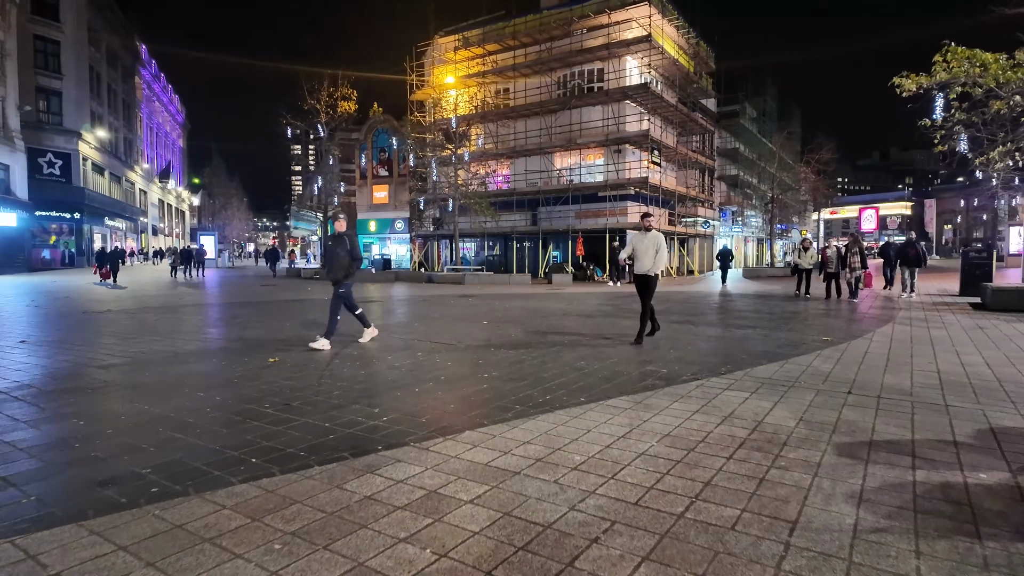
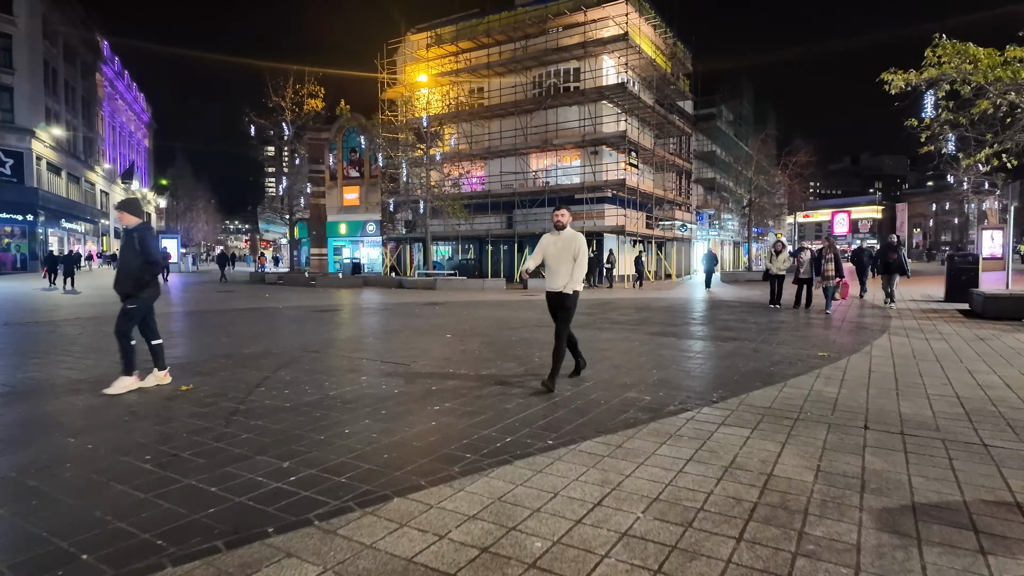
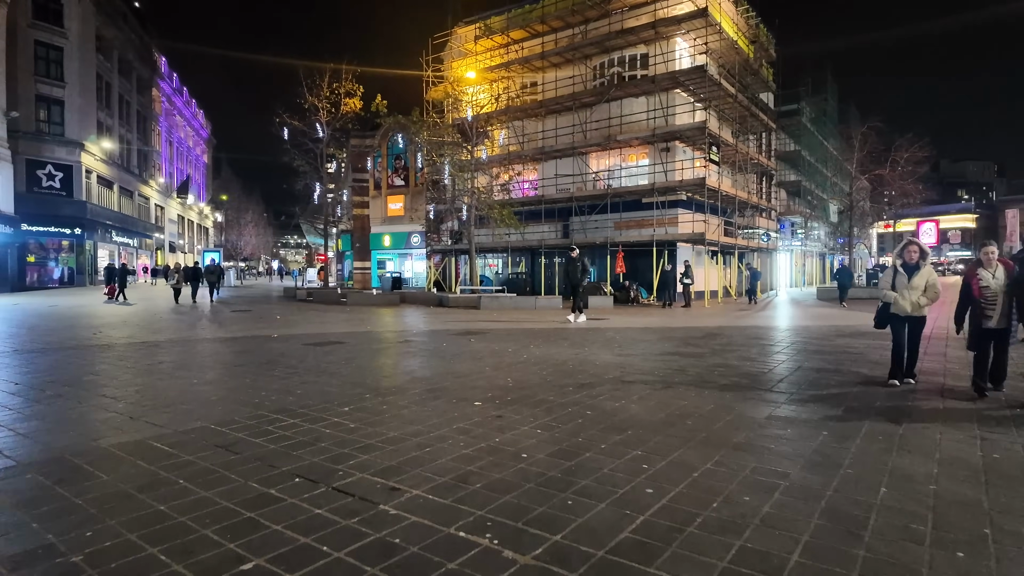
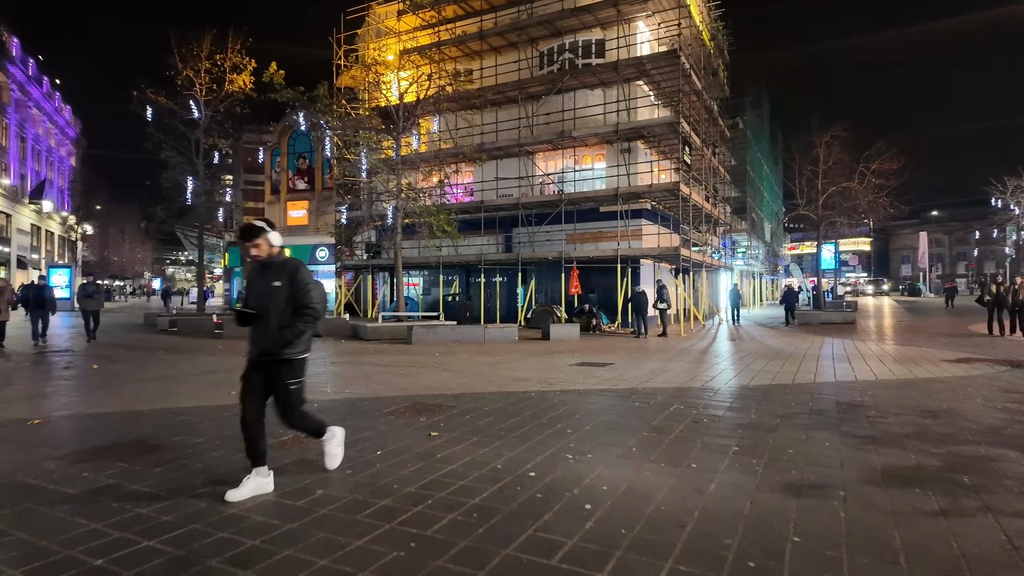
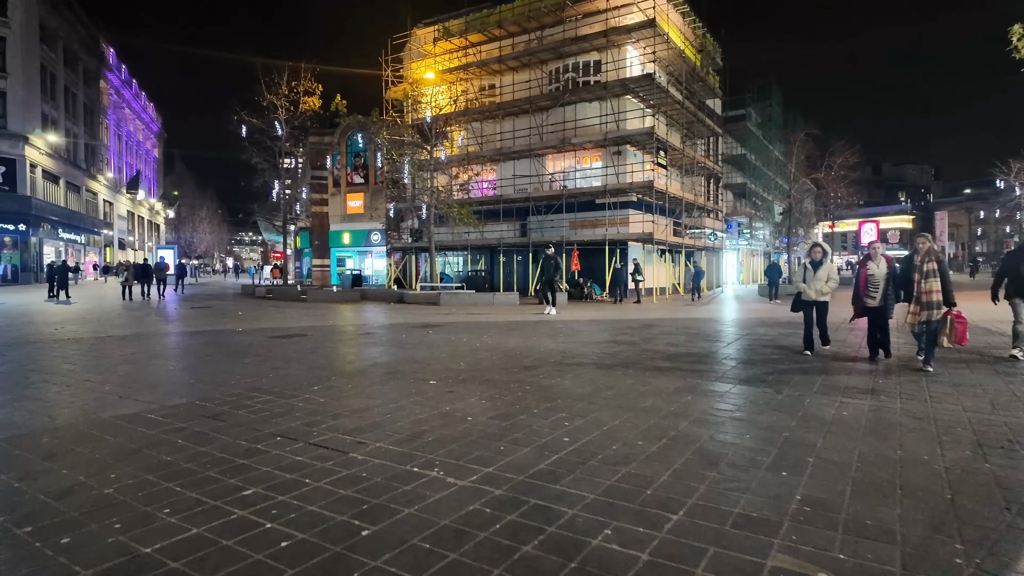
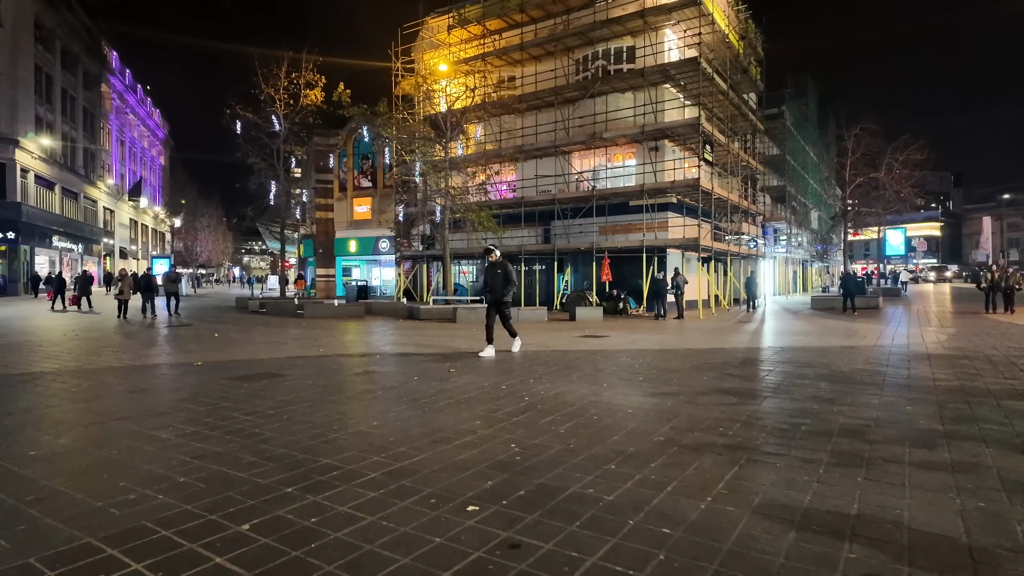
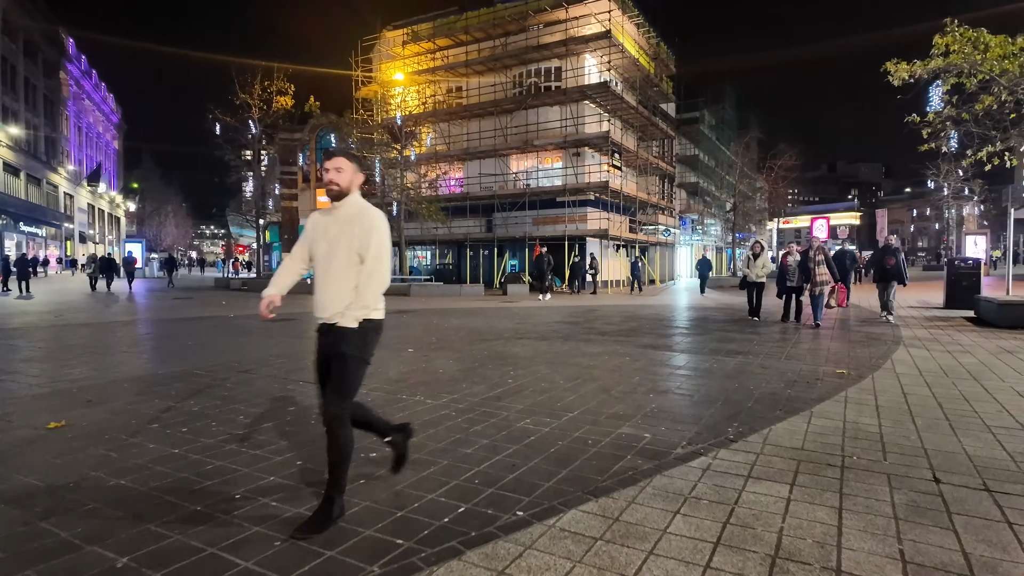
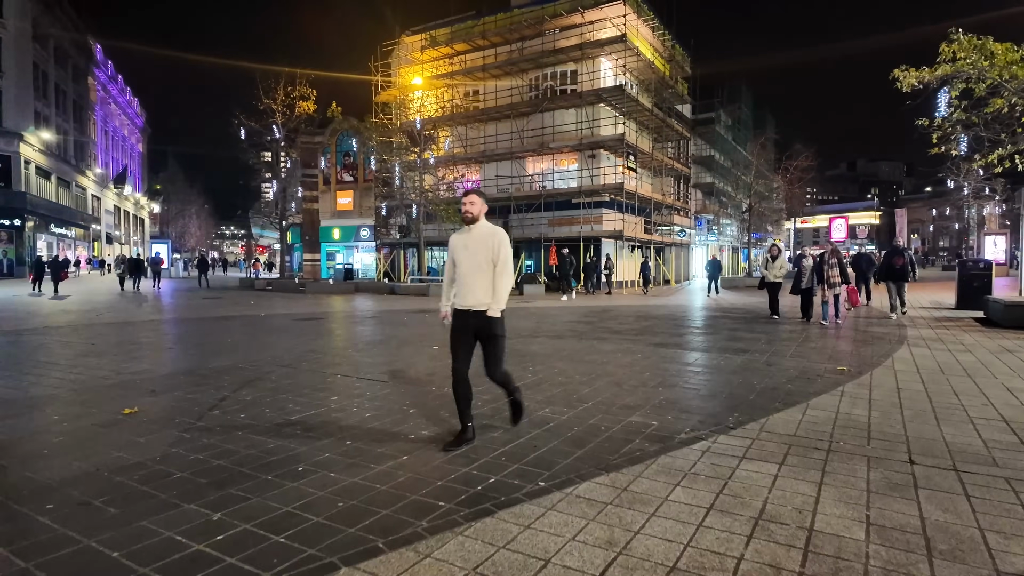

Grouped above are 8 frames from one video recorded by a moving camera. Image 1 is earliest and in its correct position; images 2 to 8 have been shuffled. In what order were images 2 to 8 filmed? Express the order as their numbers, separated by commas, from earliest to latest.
2, 8, 7, 5, 3, 6, 4
